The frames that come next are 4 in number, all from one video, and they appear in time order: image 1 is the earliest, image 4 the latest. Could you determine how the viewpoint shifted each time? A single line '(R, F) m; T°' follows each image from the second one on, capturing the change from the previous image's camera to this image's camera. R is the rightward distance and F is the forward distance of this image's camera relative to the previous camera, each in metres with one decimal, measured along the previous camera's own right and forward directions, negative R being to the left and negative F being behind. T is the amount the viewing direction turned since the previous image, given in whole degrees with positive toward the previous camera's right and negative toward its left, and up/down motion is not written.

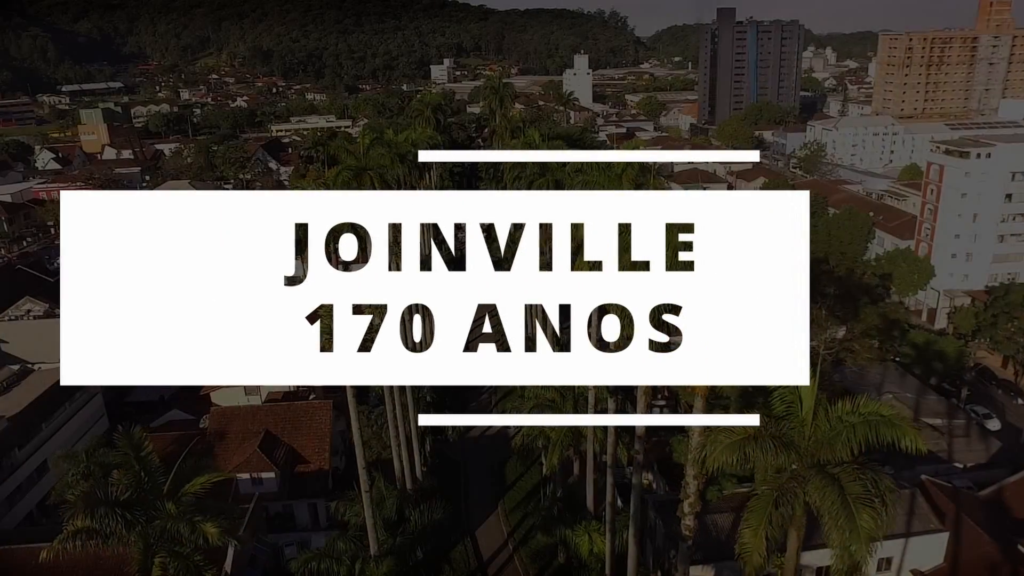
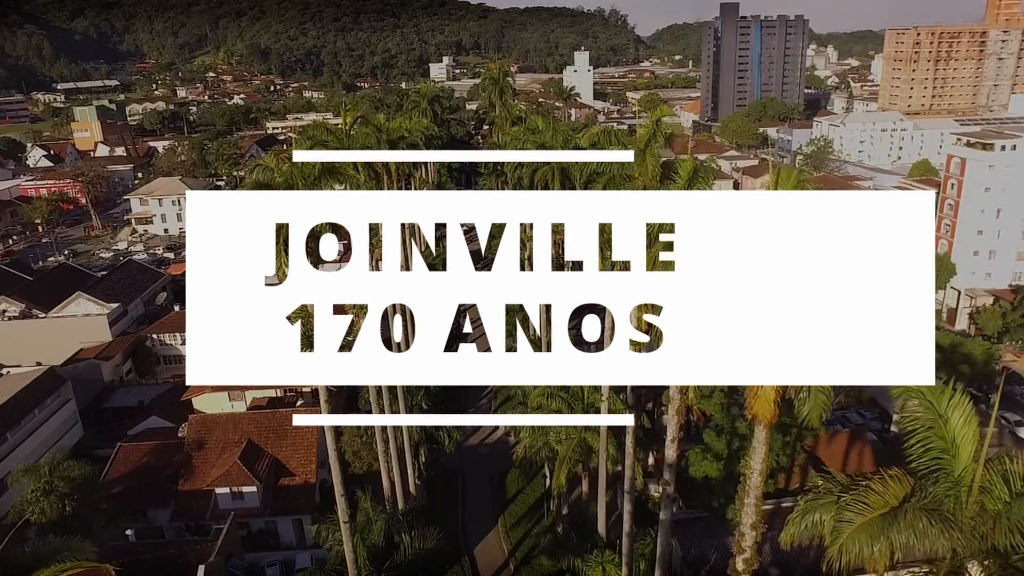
(-0.1, +2.1) m; 0°
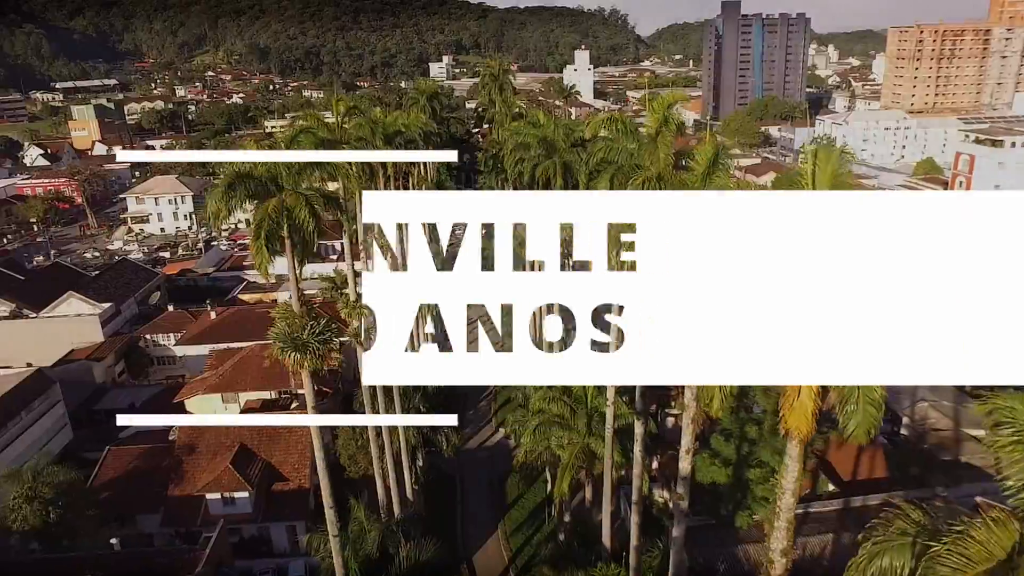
(0.0, +0.8) m; 0°
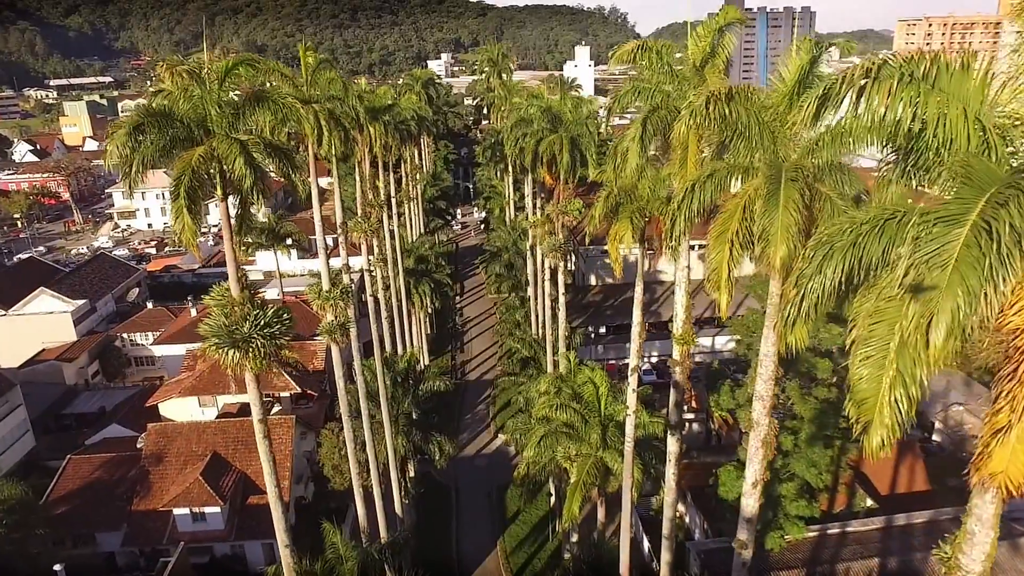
(0.0, +2.4) m; 0°
